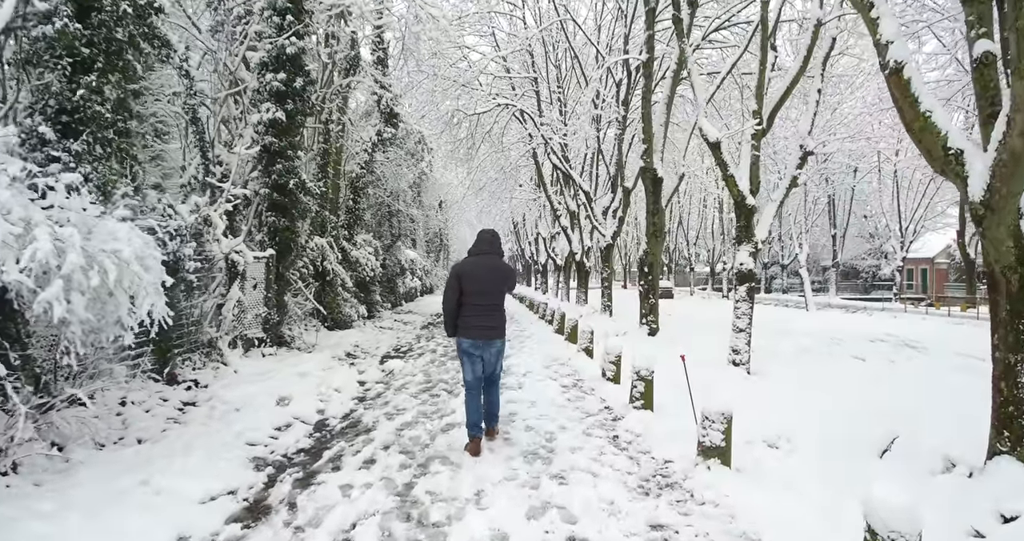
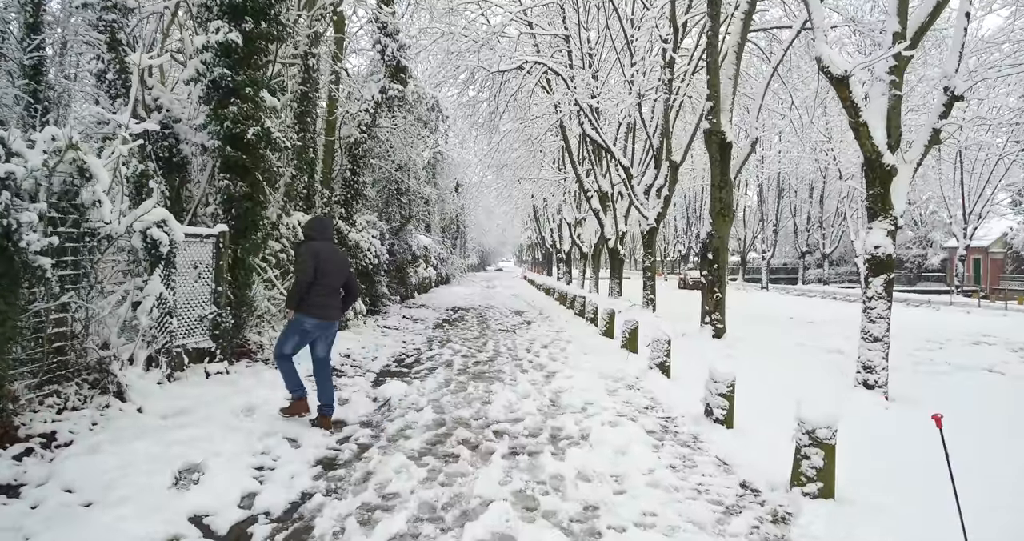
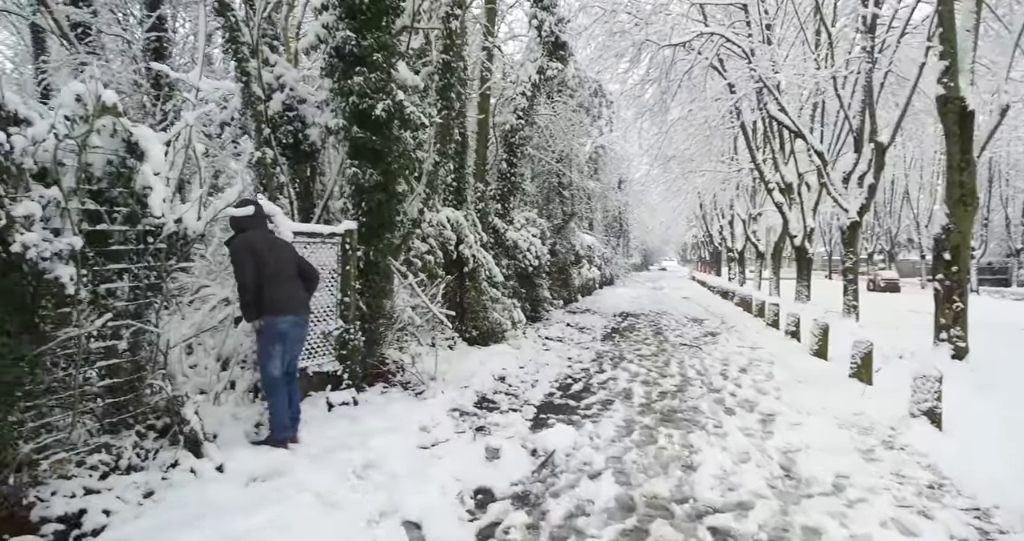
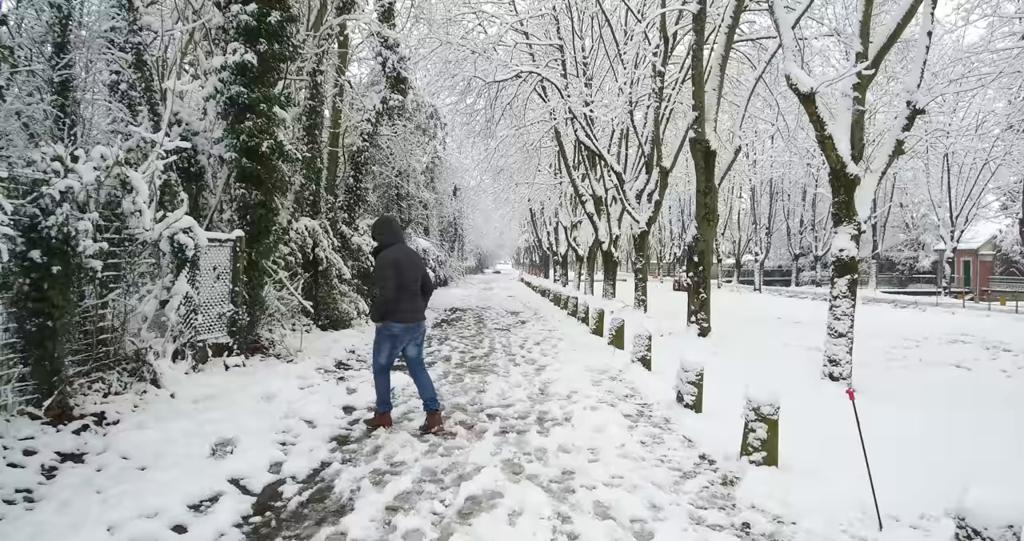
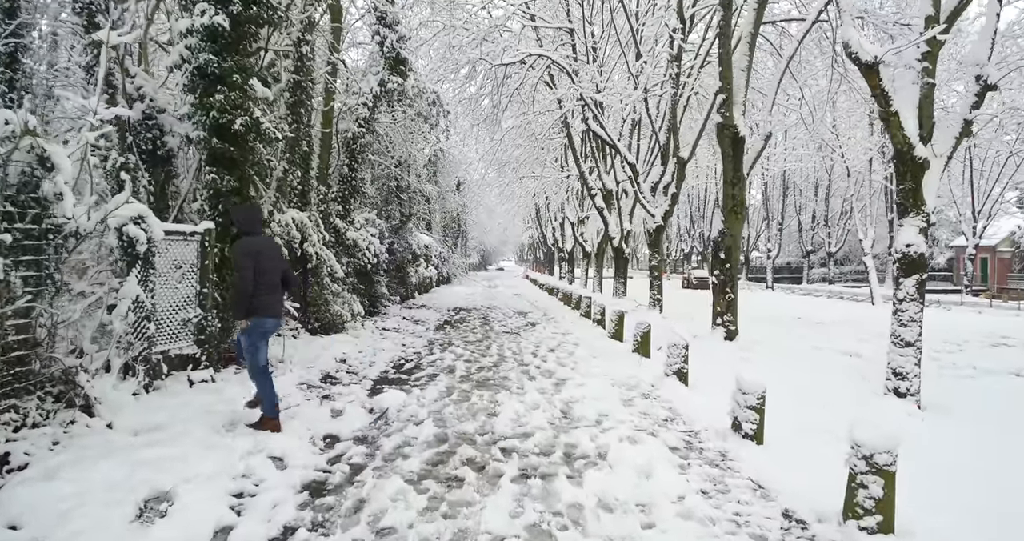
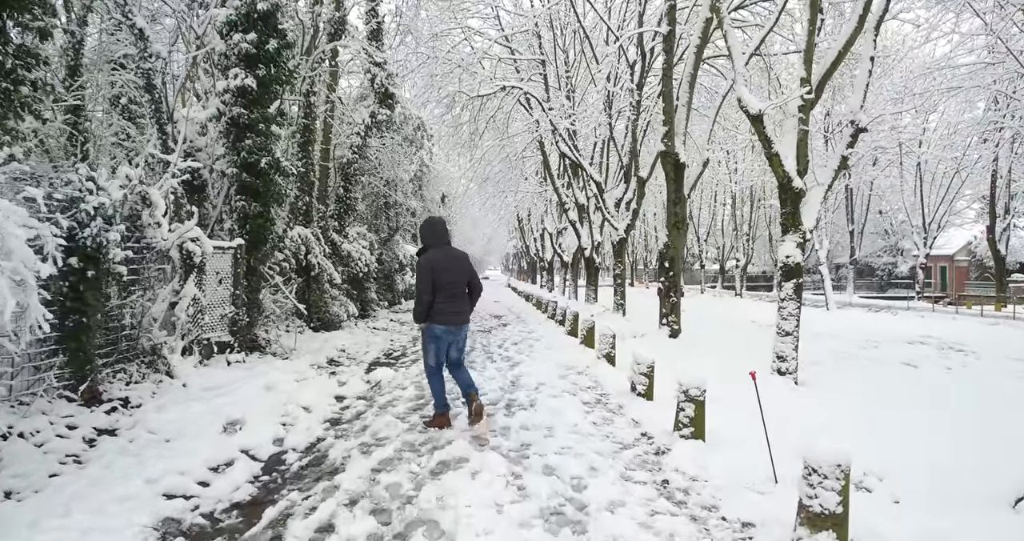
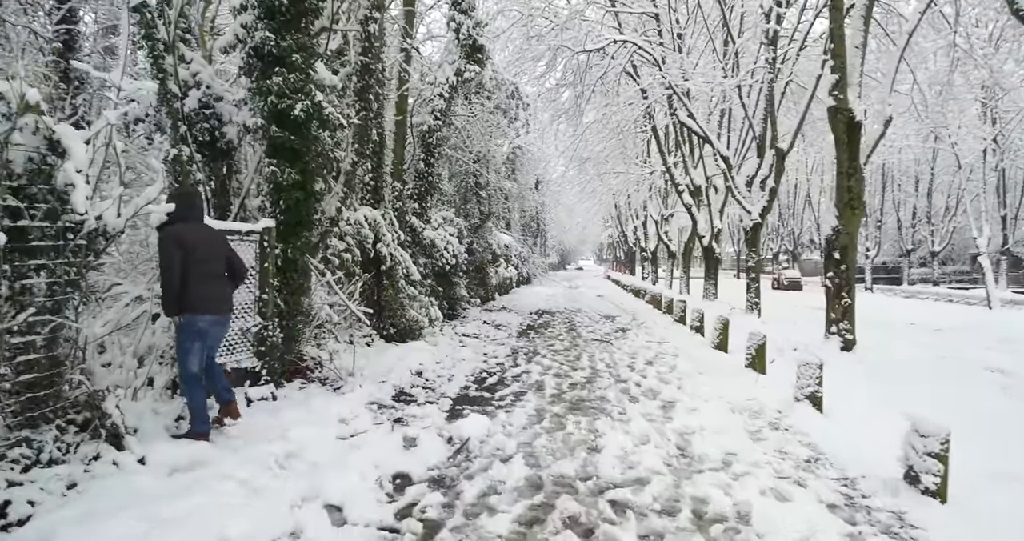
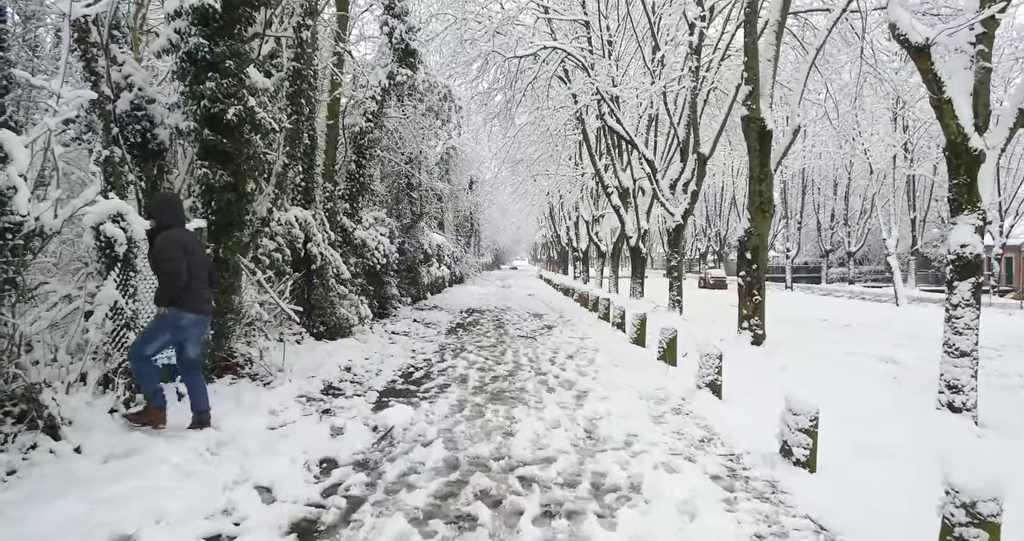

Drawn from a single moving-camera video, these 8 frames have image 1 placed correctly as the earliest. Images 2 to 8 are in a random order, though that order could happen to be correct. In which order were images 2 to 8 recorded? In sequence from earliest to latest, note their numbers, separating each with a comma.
6, 4, 2, 5, 8, 7, 3
